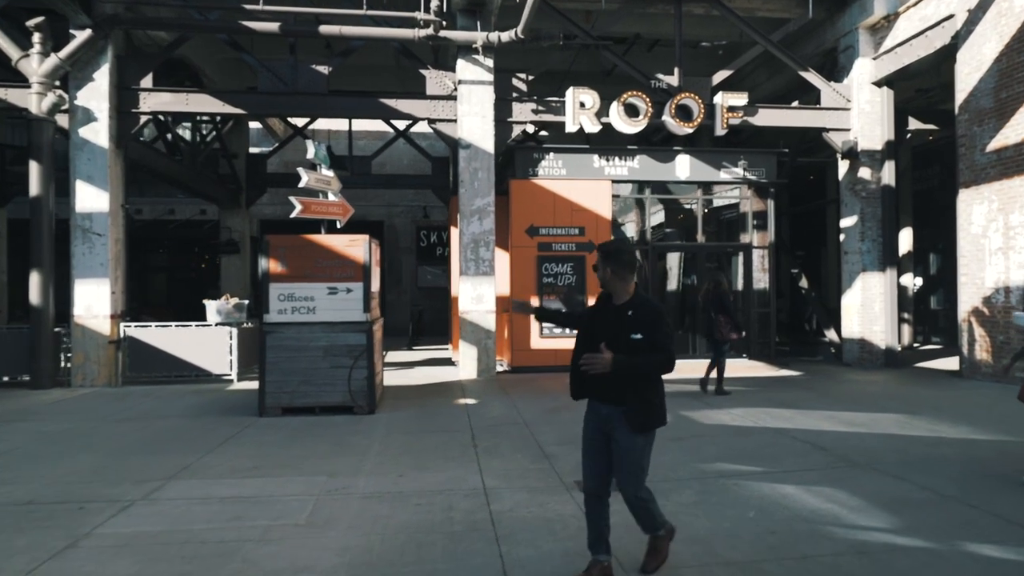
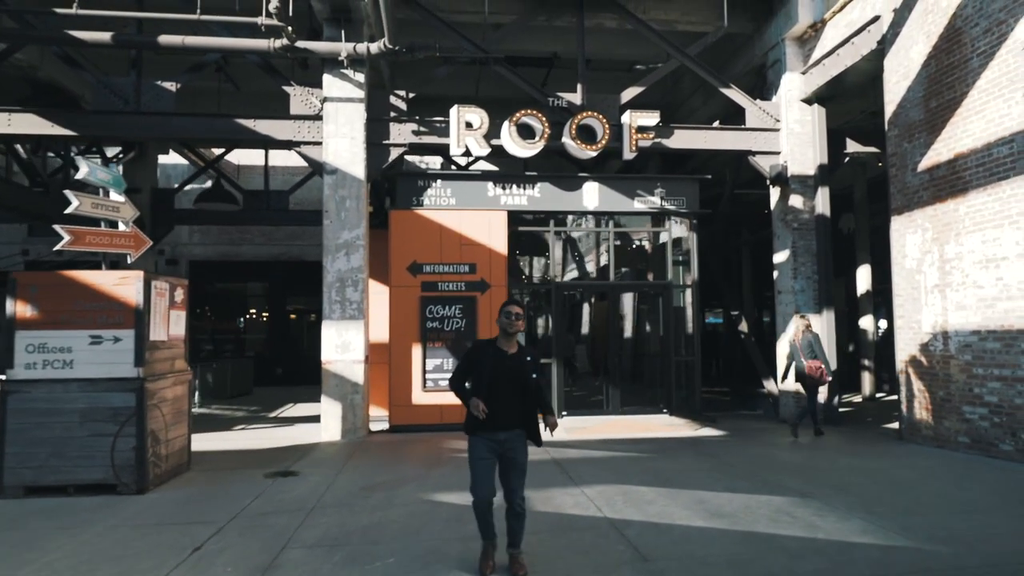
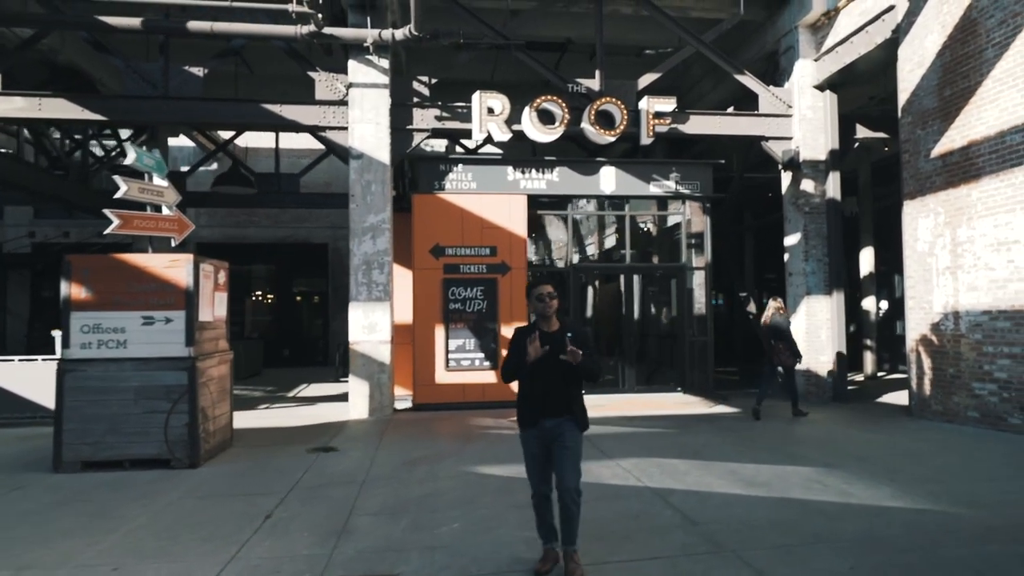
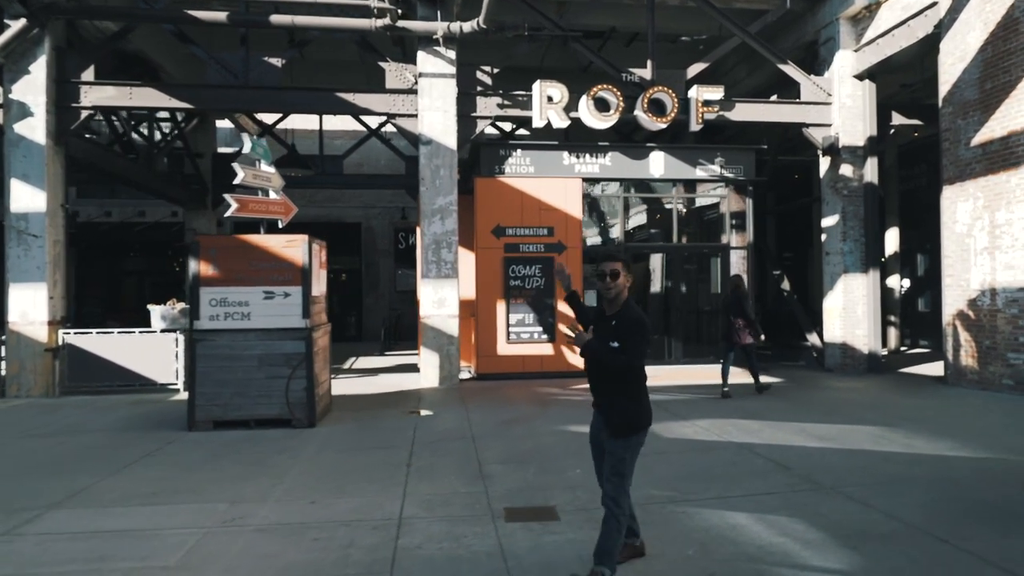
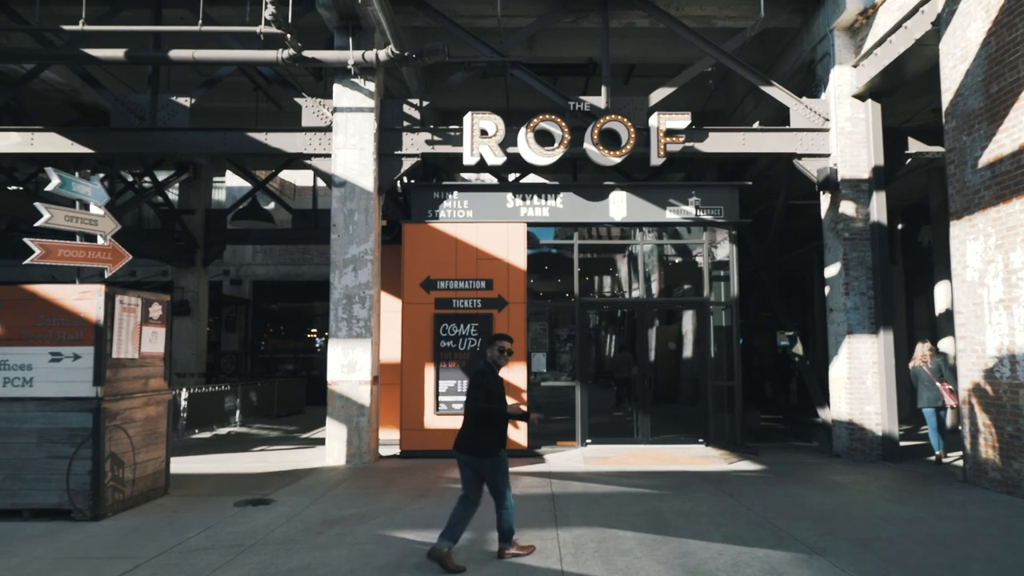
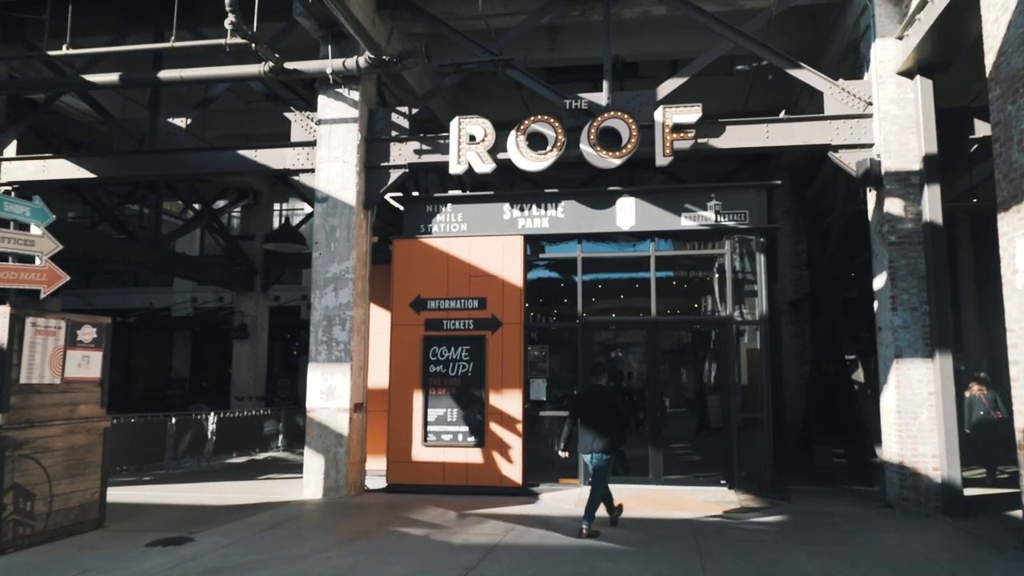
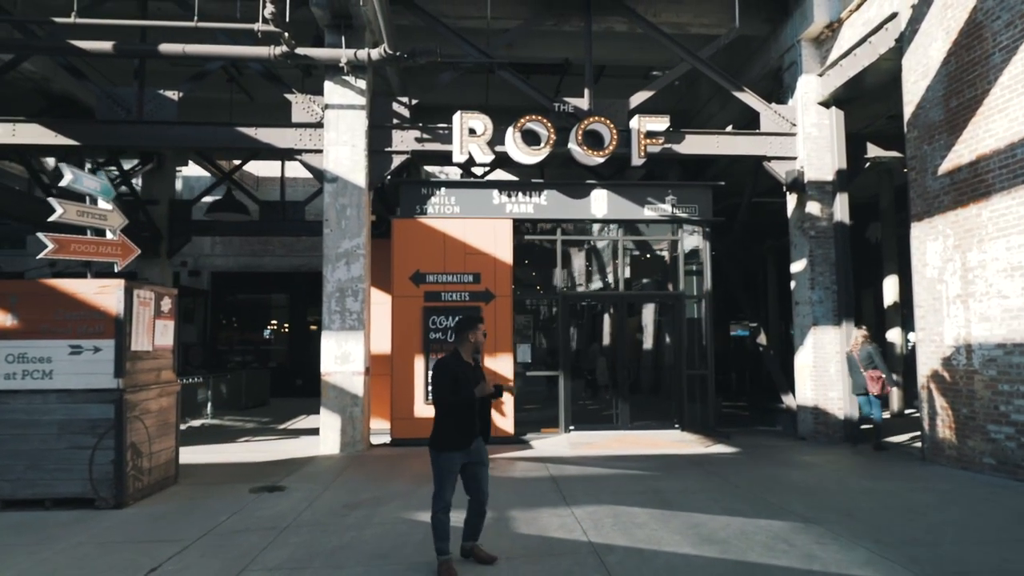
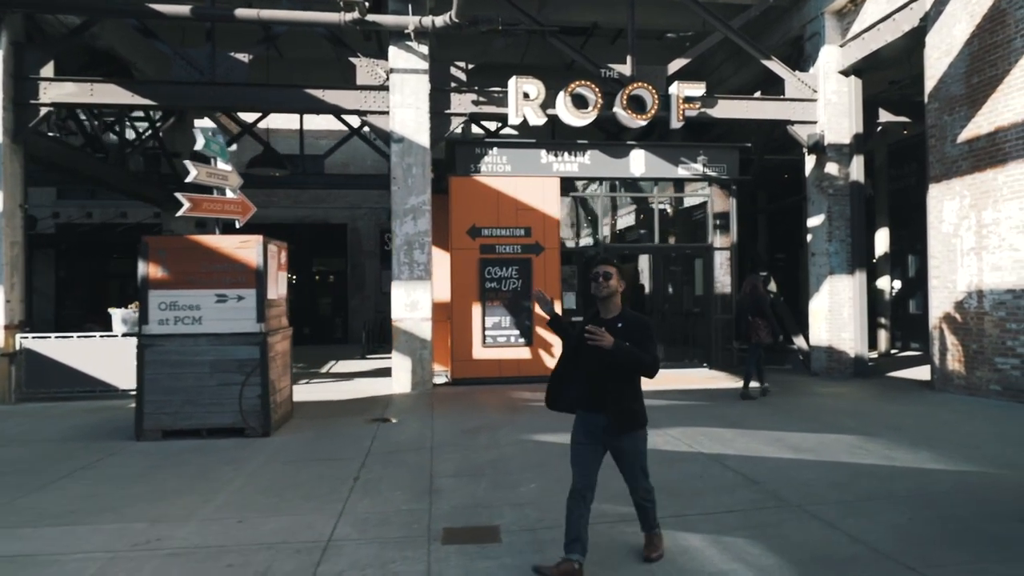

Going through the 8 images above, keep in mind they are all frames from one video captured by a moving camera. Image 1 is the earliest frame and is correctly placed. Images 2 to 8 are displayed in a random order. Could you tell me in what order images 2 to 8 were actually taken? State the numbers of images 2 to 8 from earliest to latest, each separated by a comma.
4, 8, 3, 2, 7, 5, 6
